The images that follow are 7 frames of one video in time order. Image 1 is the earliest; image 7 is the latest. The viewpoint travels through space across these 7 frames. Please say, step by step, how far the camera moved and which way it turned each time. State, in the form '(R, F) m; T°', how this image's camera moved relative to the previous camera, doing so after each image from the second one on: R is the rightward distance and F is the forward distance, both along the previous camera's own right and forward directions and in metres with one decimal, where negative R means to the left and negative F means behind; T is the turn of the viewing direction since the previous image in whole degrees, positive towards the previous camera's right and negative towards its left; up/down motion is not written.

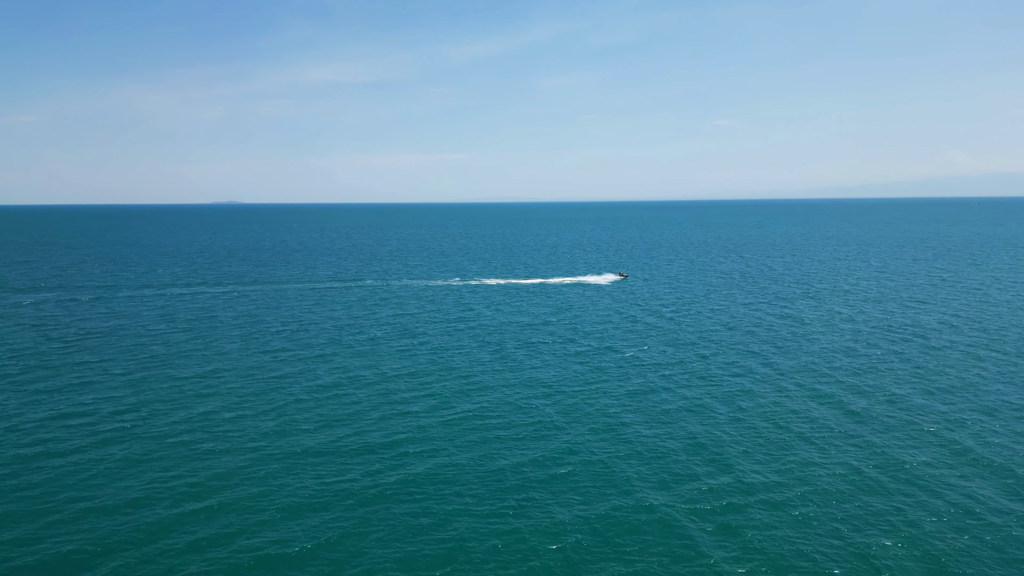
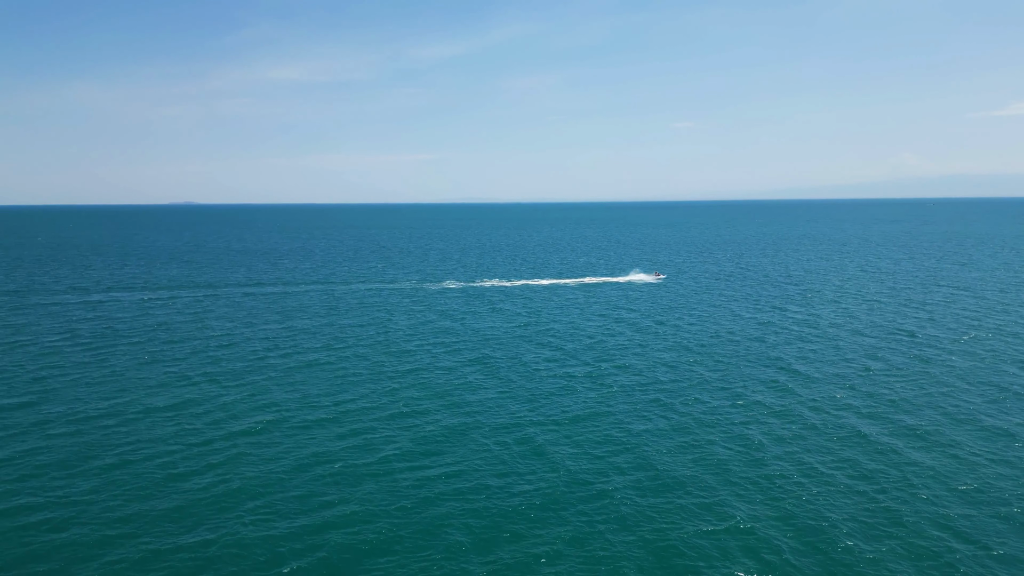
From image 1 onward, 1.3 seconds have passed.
(-0.6, +6.0) m; +3°
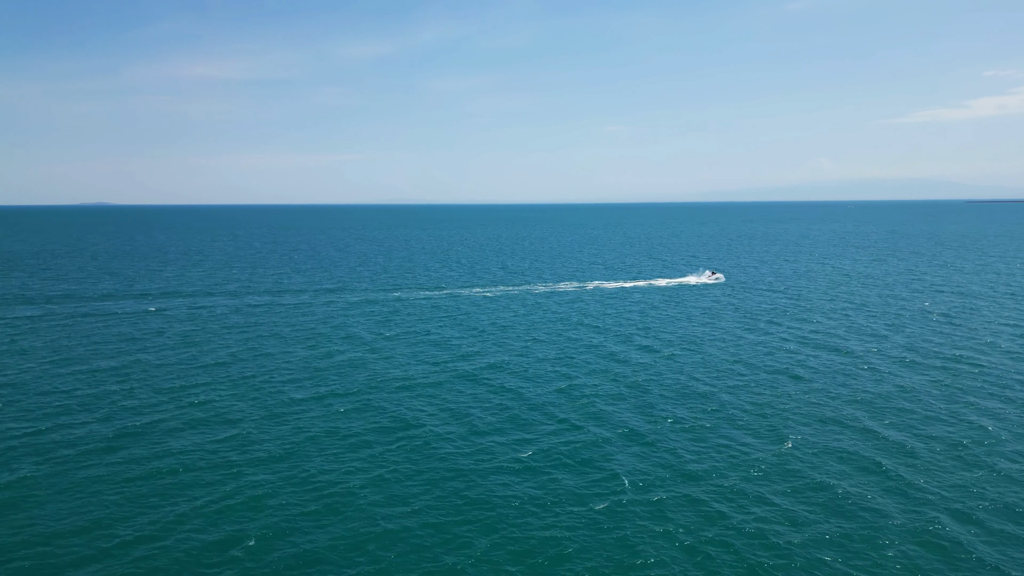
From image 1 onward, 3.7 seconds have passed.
(-3.2, +2.5) m; +5°
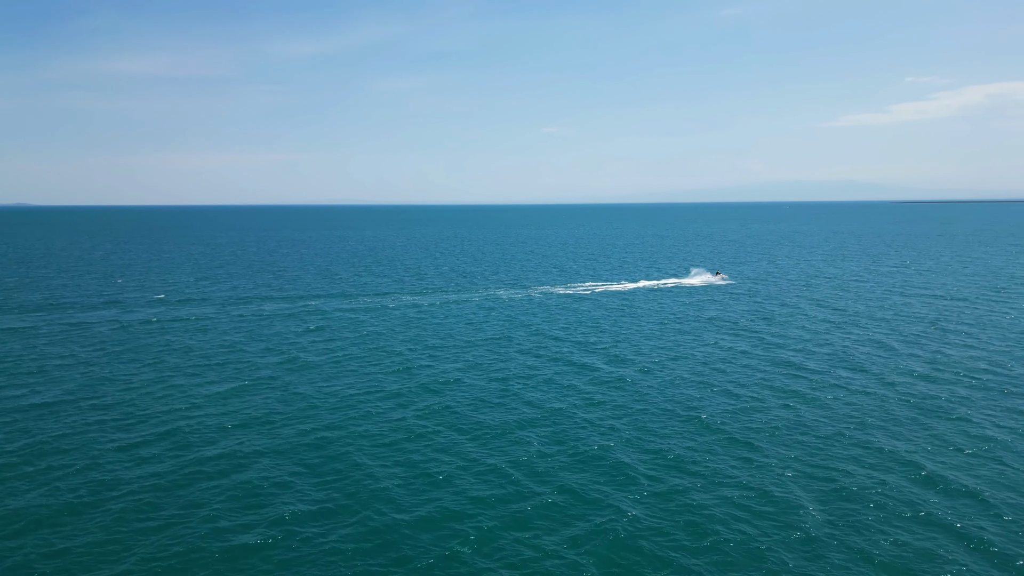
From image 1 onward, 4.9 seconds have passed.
(-1.5, +12.7) m; +4°
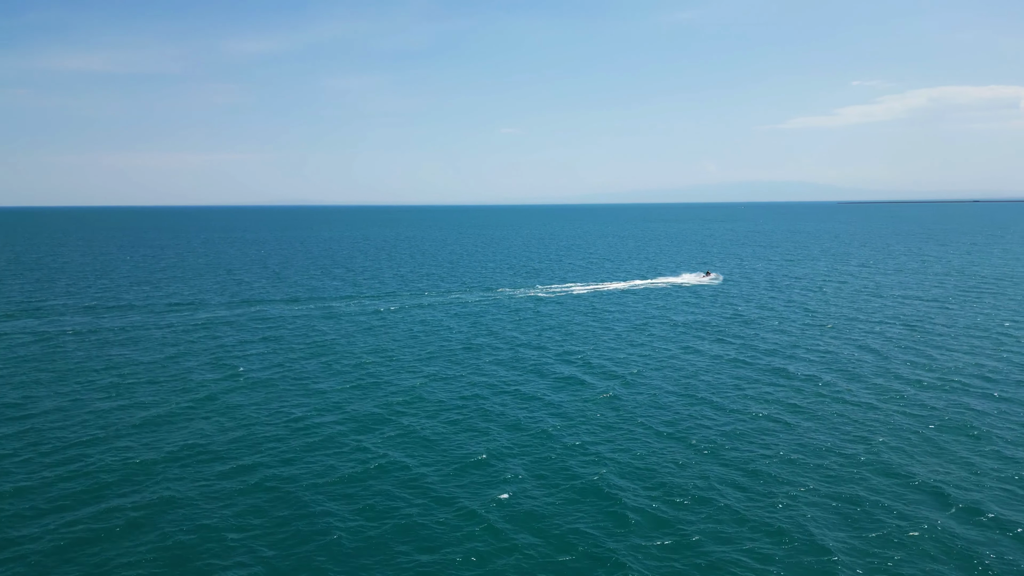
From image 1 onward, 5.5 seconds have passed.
(+3.2, -14.9) m; -1°
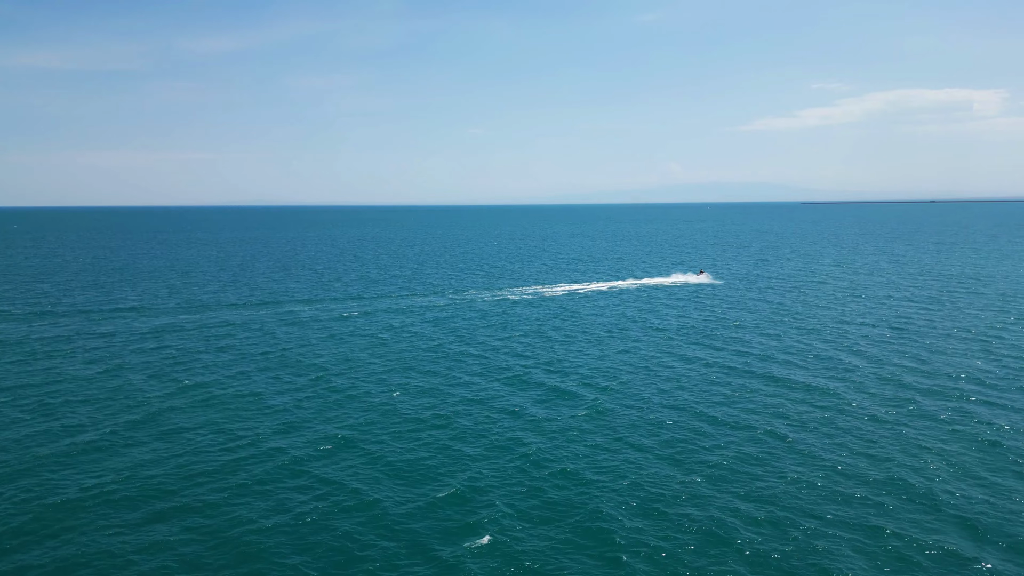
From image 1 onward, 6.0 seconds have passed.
(+2.0, +0.5) m; -6°
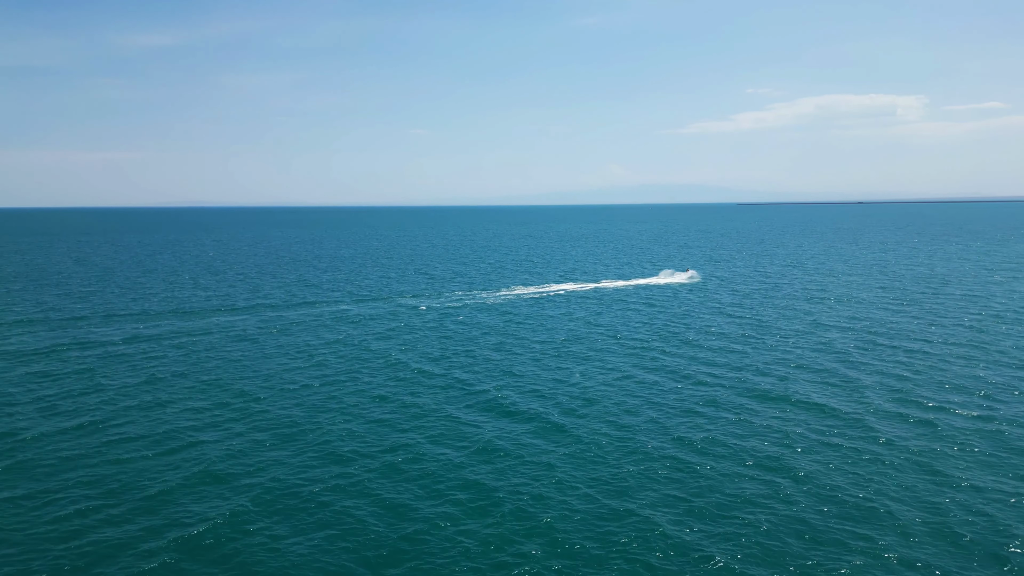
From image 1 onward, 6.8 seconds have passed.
(-0.8, +6.4) m; +4°
